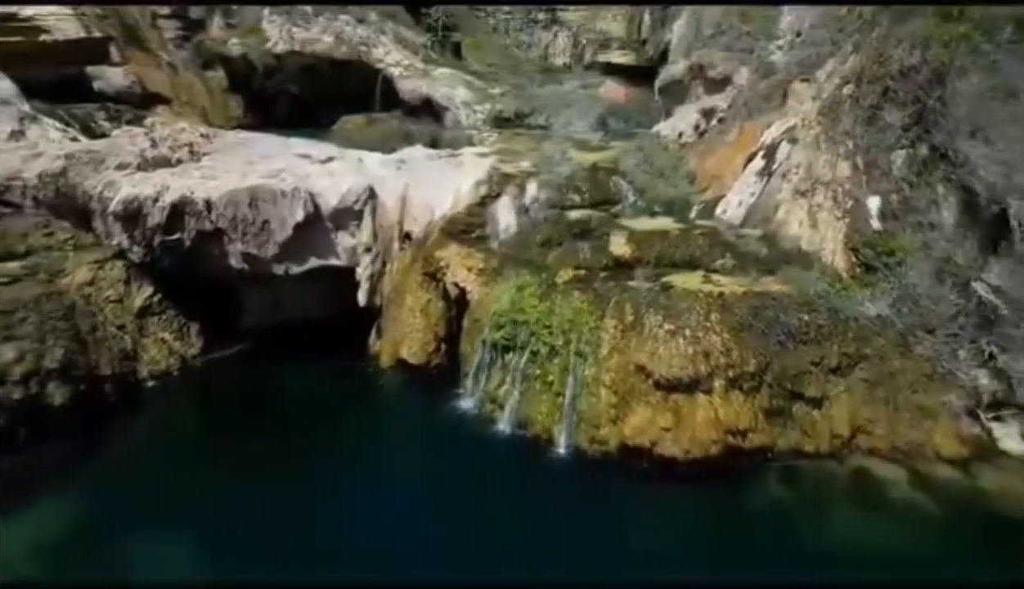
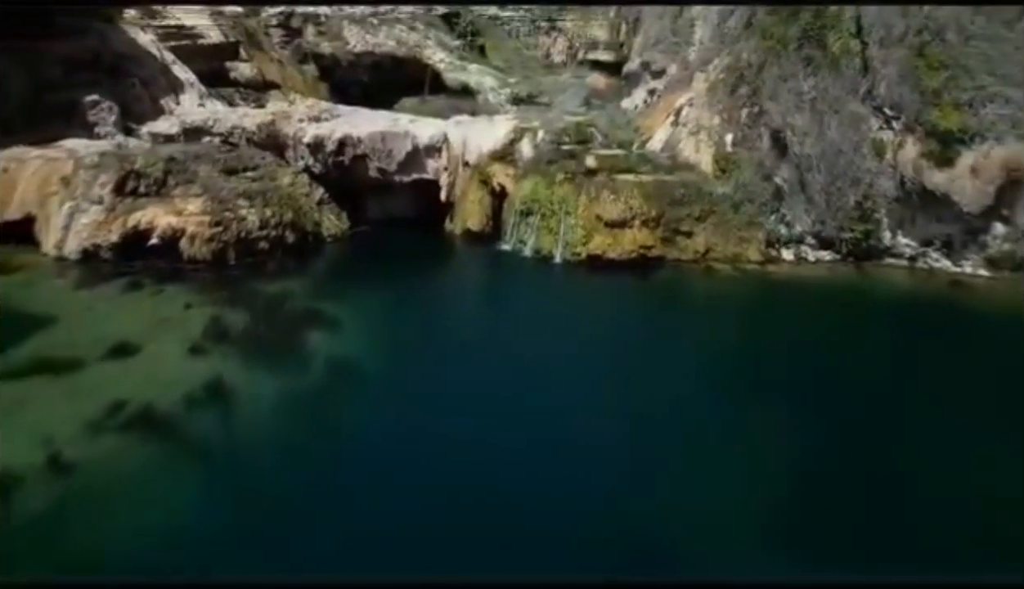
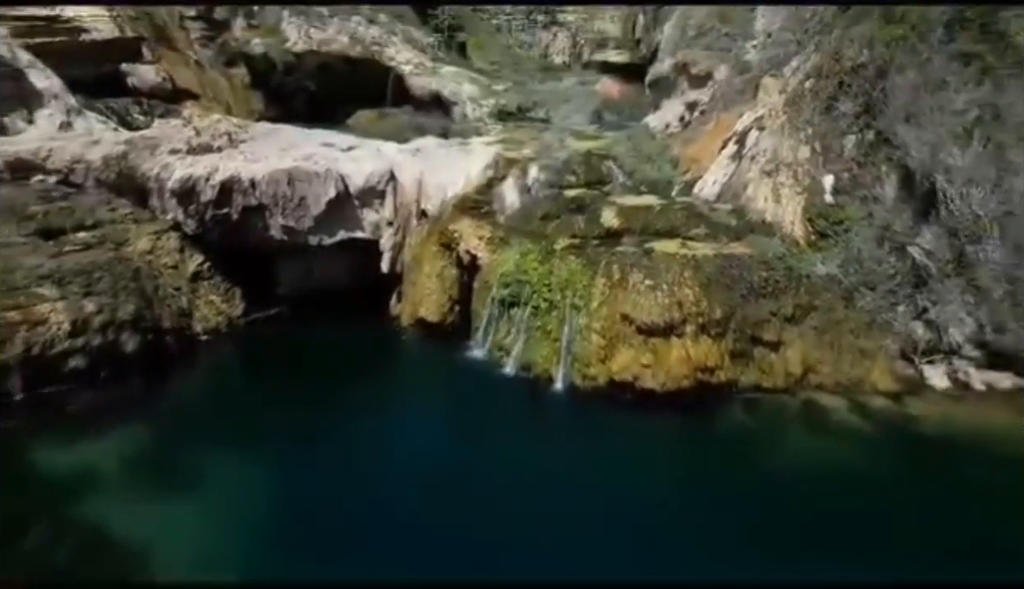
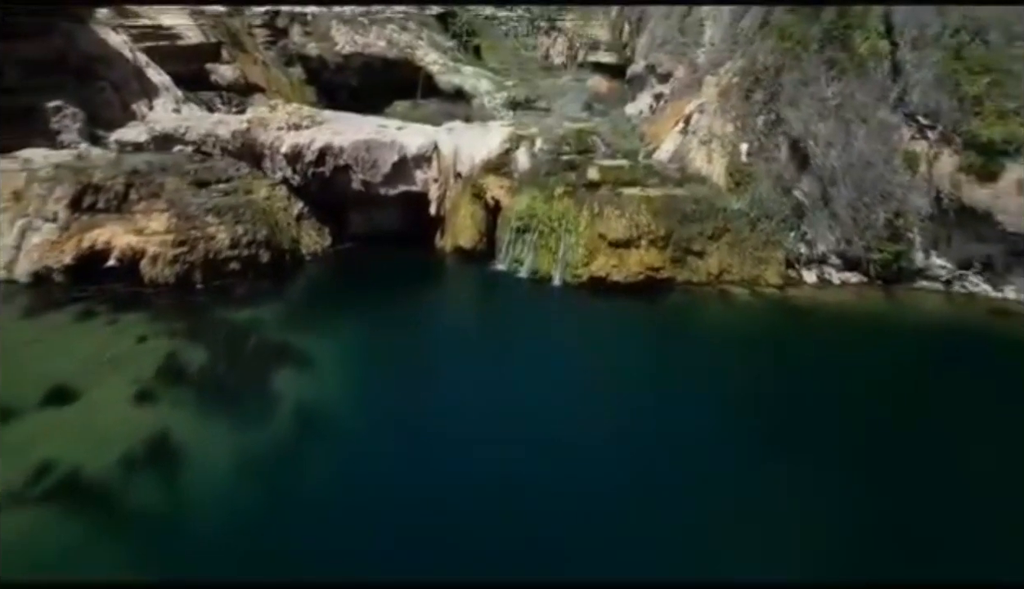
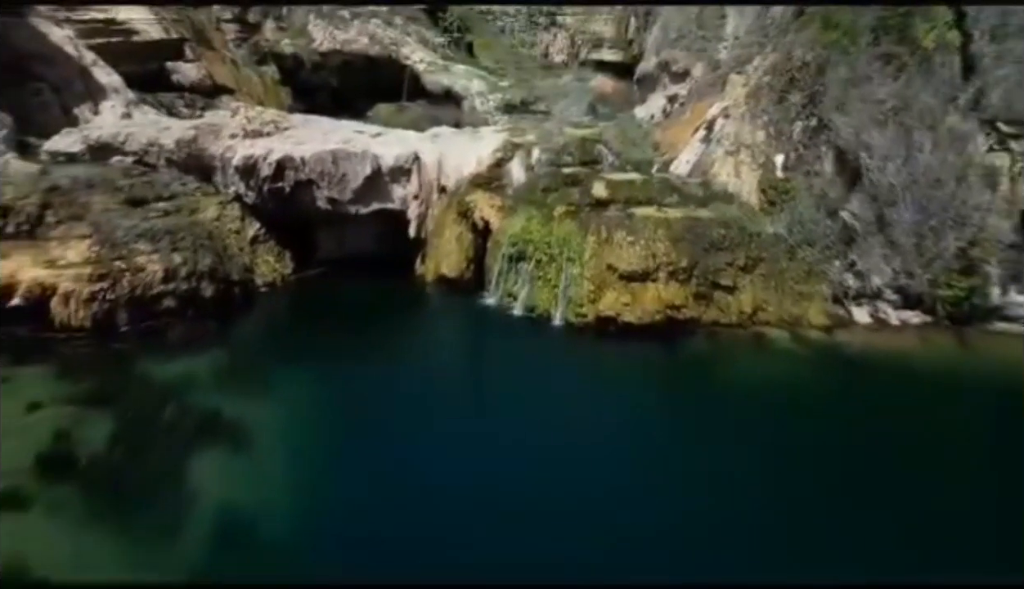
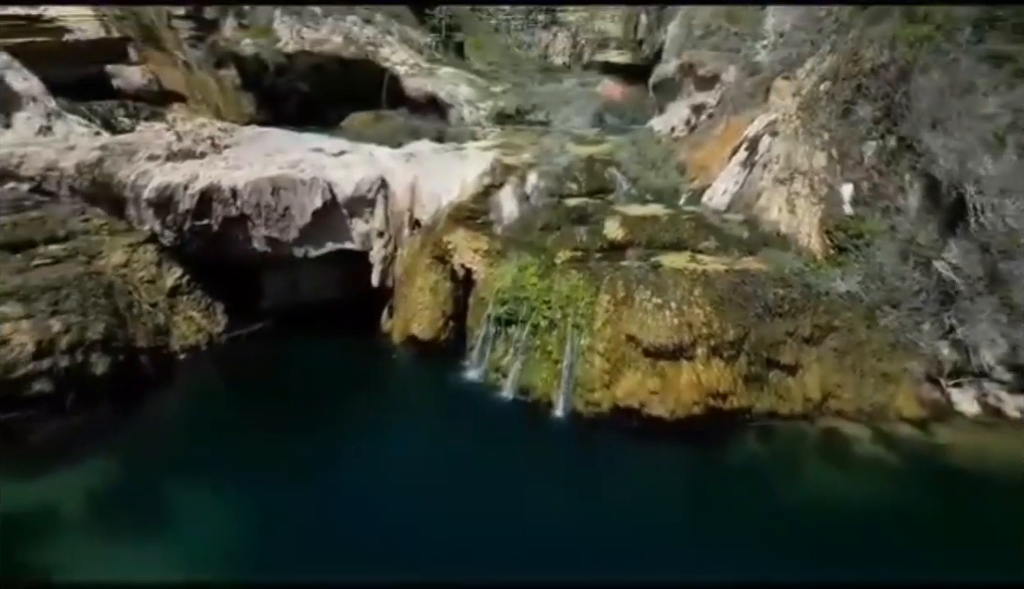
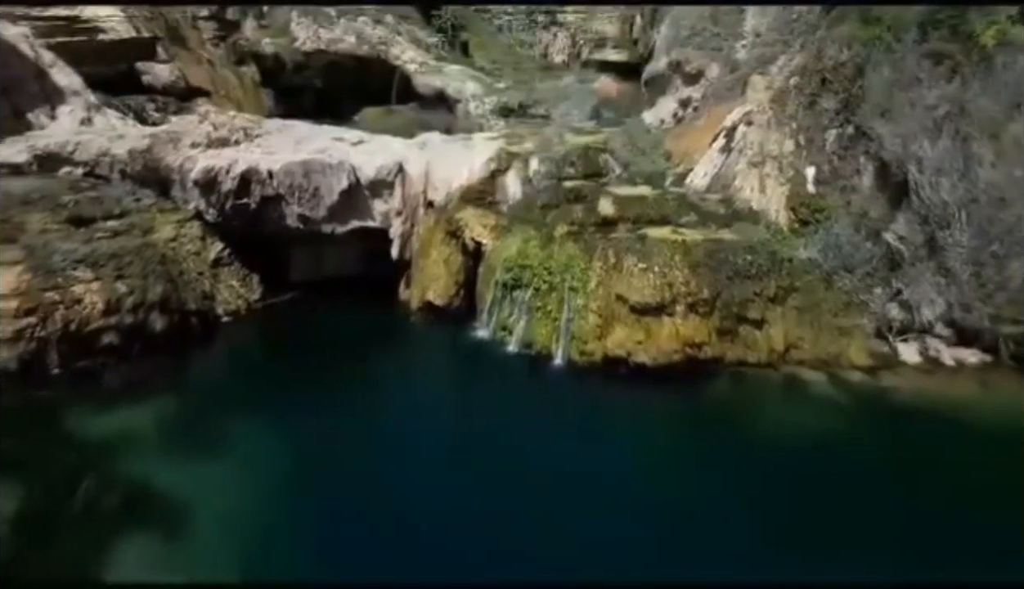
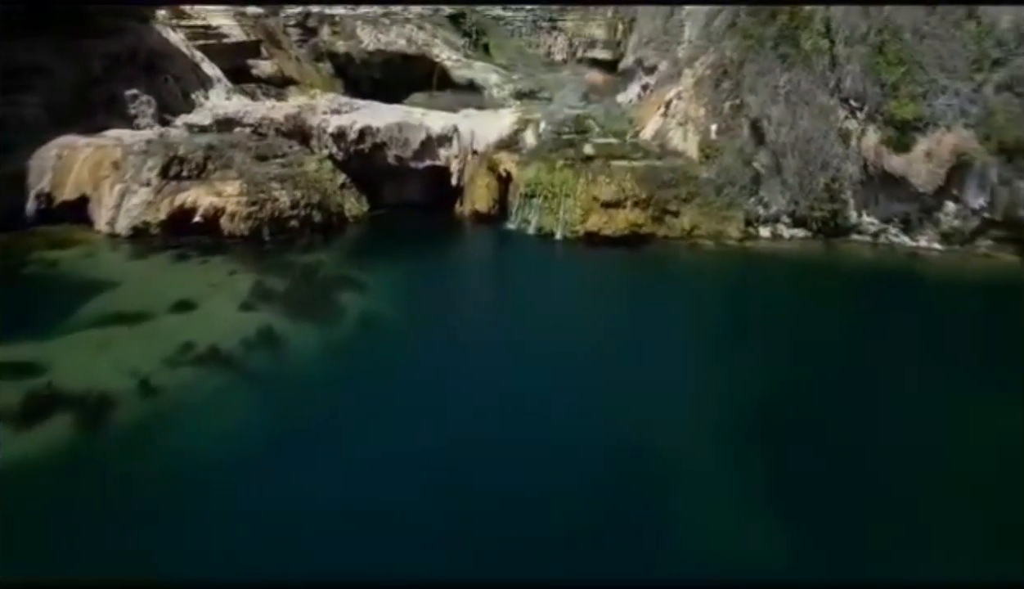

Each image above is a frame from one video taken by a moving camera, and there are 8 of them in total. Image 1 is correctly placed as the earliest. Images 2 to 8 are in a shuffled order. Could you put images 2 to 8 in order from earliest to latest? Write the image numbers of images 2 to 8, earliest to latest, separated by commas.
6, 3, 7, 5, 4, 2, 8
